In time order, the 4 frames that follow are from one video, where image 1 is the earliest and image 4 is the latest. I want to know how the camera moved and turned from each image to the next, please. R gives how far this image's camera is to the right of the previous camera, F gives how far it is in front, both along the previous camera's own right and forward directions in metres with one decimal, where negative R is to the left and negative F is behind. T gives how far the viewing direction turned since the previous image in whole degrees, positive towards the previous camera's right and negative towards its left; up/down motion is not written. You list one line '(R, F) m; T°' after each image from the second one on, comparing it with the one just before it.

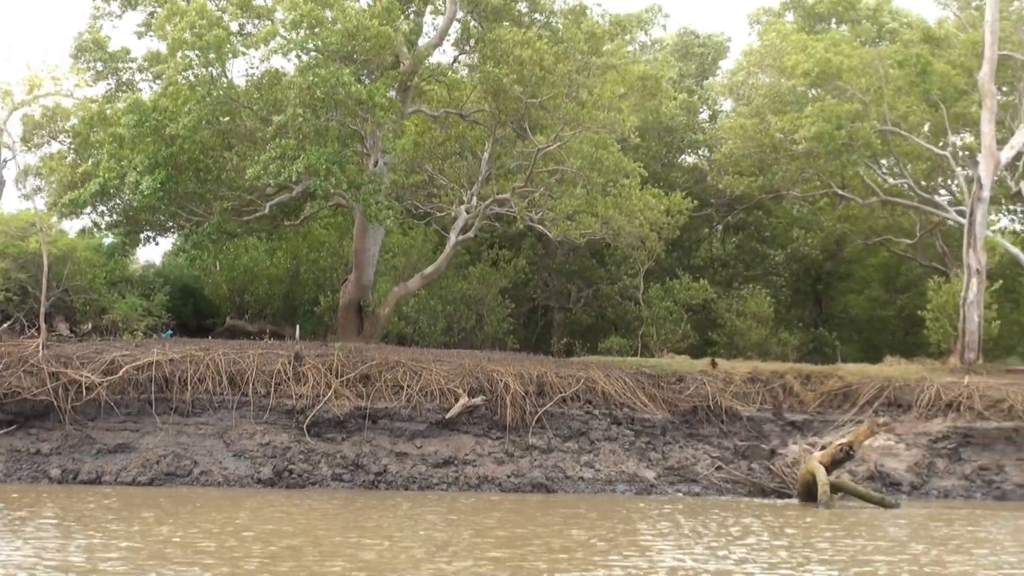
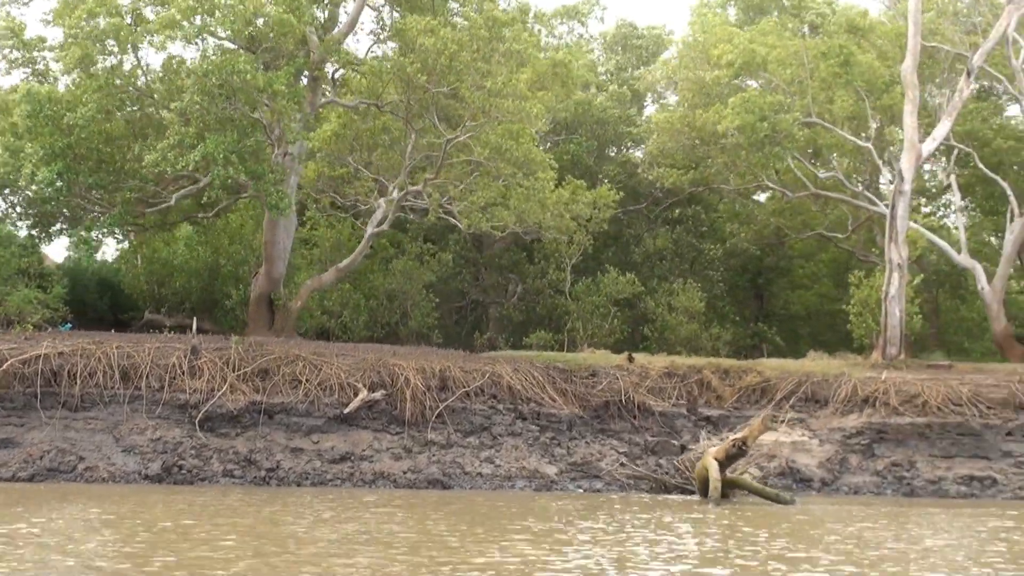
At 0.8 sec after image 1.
(+0.9, +0.3) m; +1°
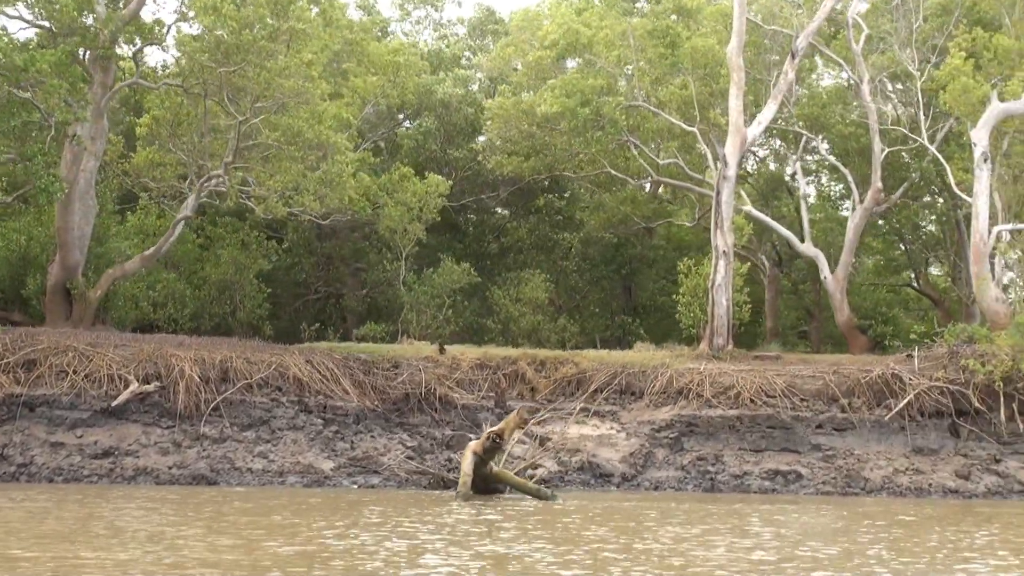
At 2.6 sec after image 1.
(+1.7, +0.7) m; +2°
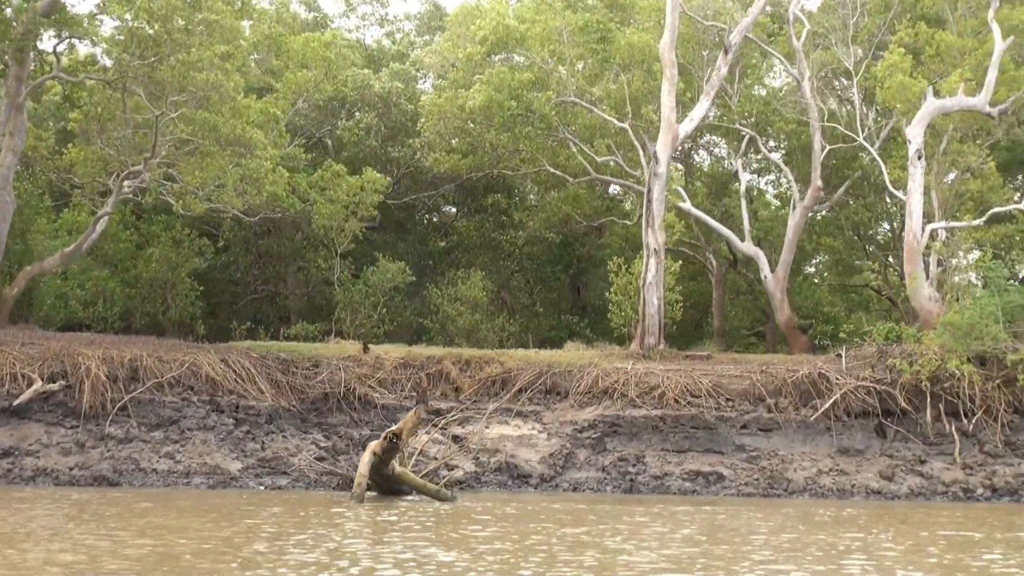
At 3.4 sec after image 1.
(+0.7, +0.3) m; +1°
